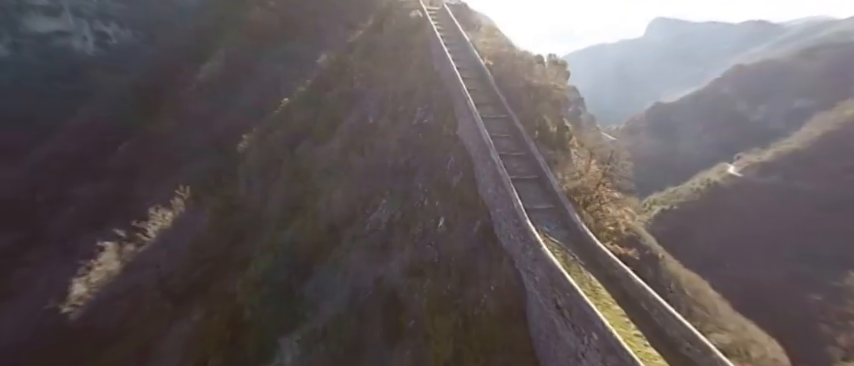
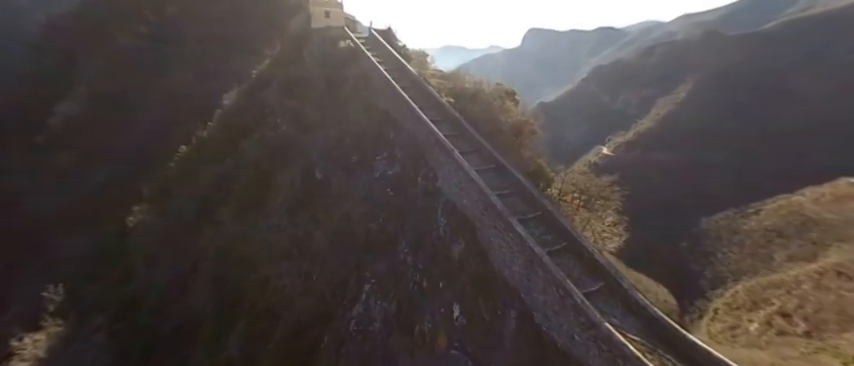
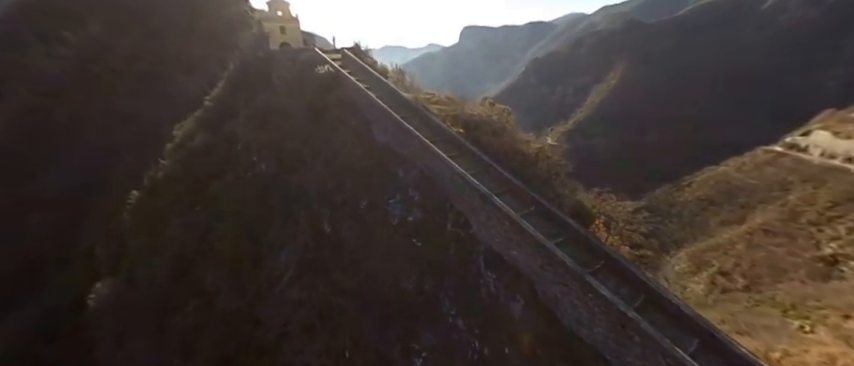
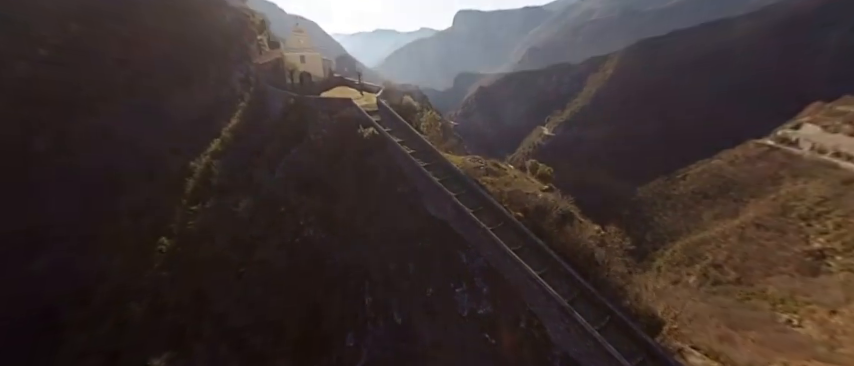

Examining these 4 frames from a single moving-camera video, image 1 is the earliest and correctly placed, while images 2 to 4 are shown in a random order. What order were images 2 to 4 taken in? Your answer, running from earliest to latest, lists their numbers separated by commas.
2, 3, 4
